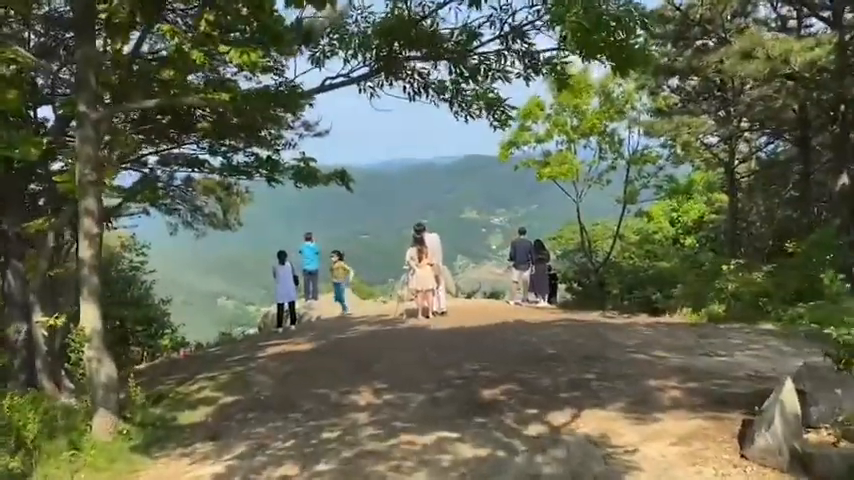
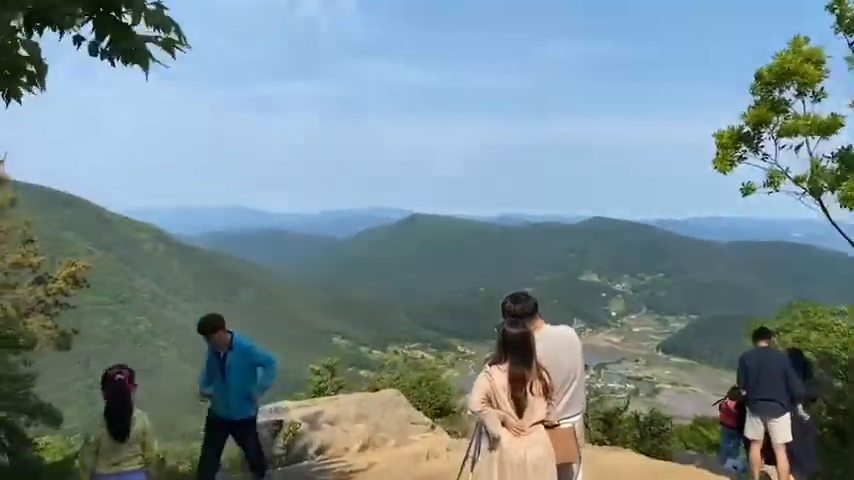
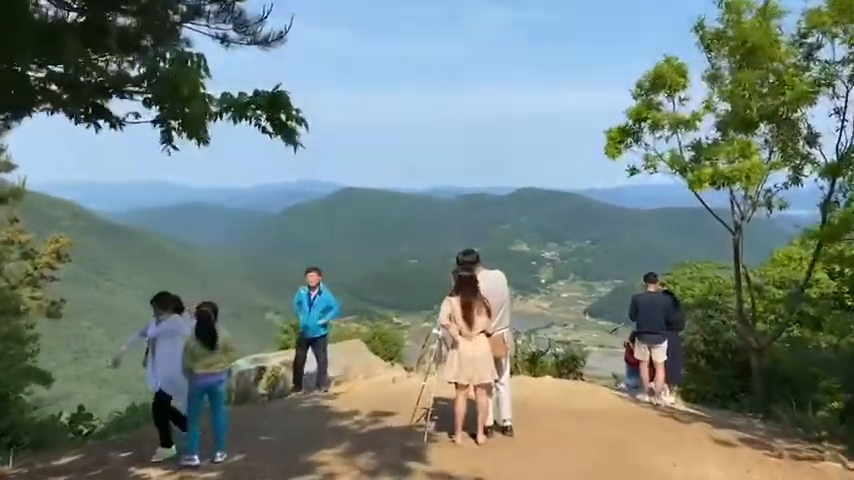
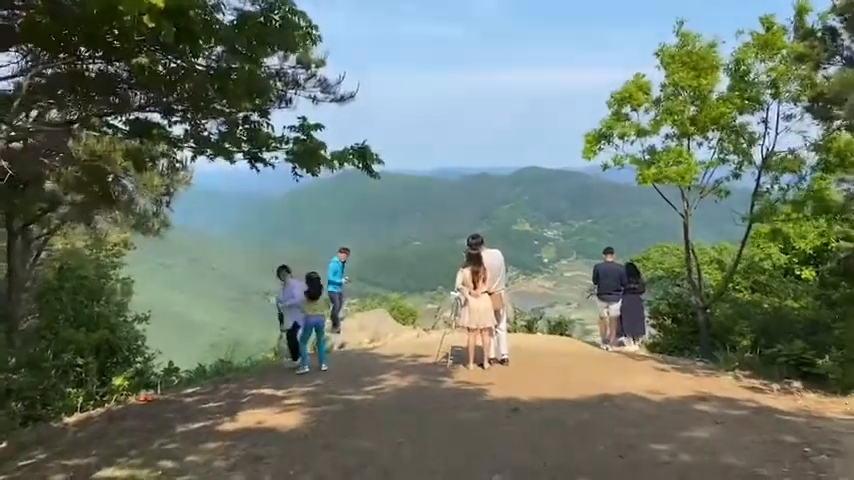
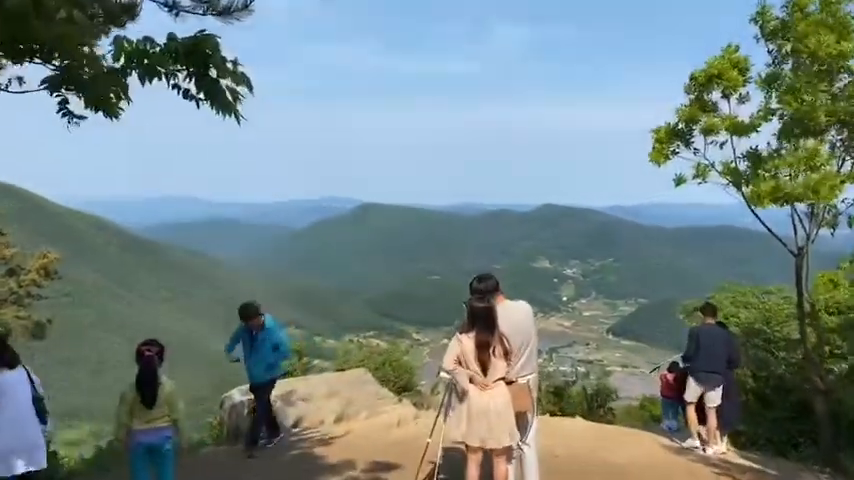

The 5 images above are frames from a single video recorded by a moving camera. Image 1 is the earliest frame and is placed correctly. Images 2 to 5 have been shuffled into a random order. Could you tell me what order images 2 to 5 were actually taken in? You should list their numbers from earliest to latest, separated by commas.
4, 3, 5, 2
